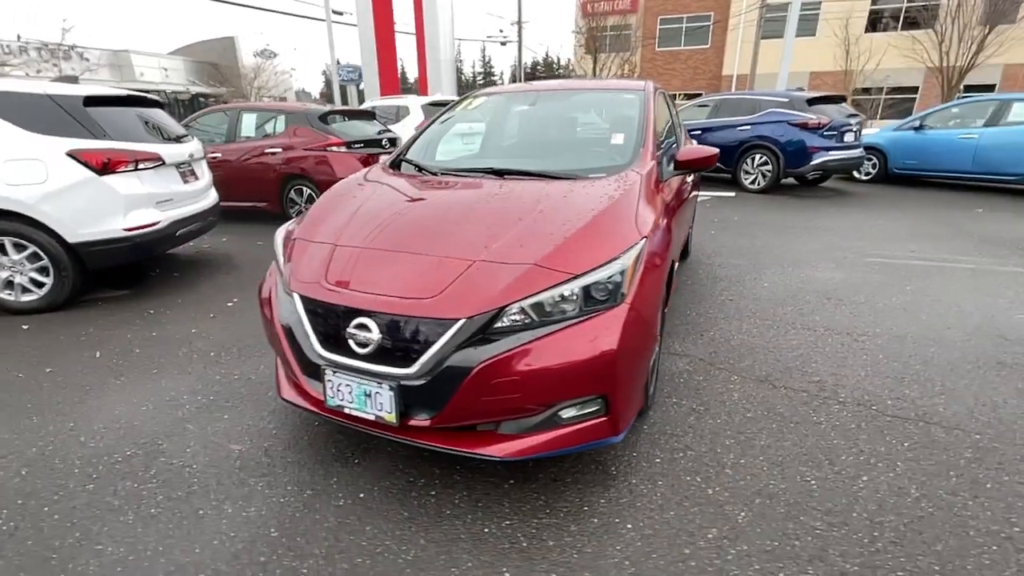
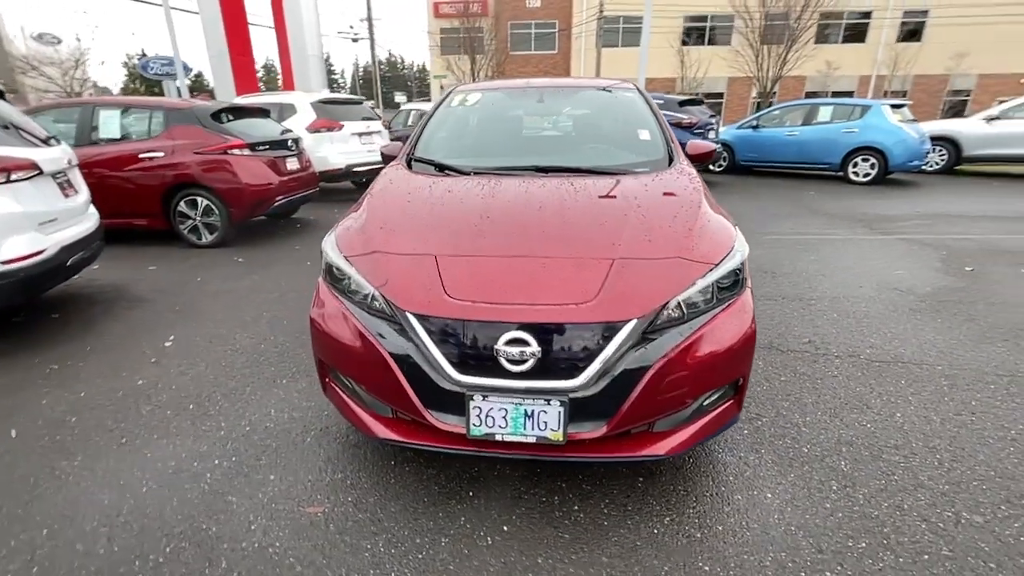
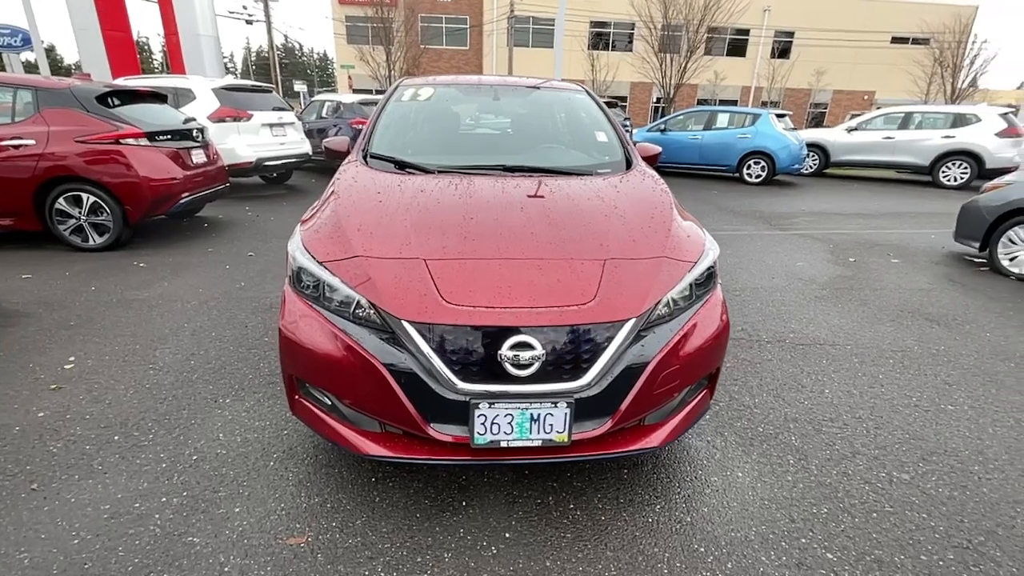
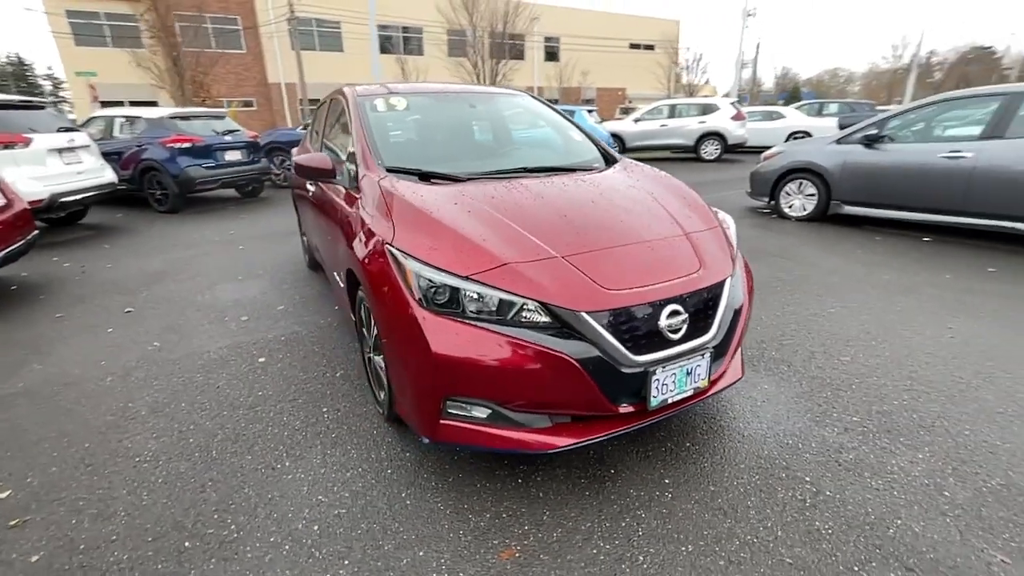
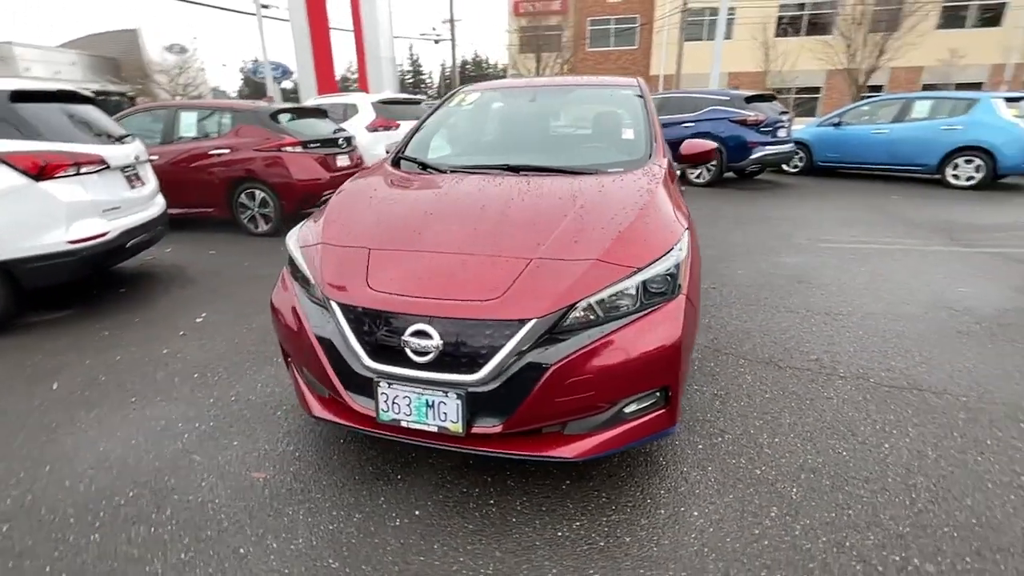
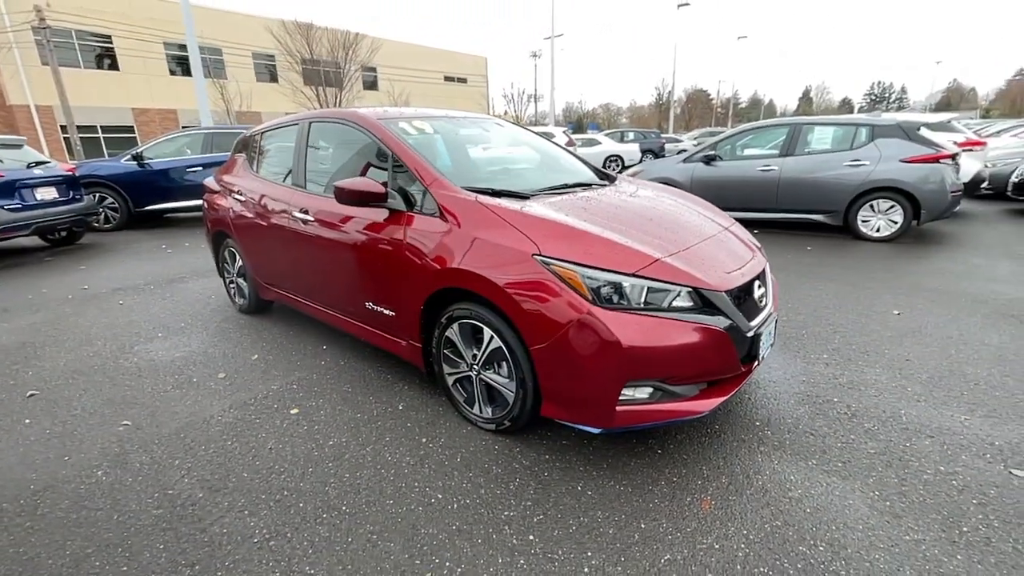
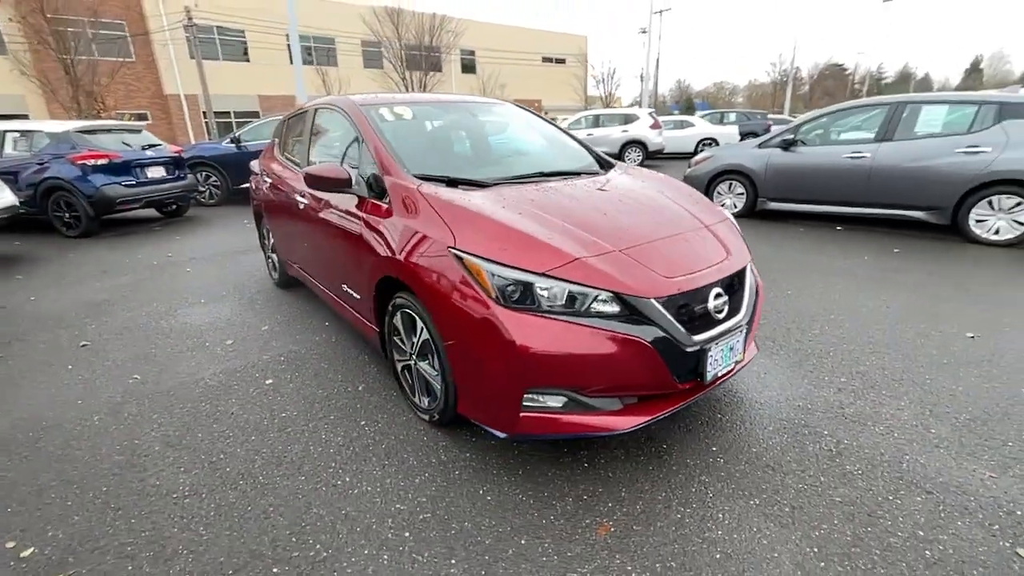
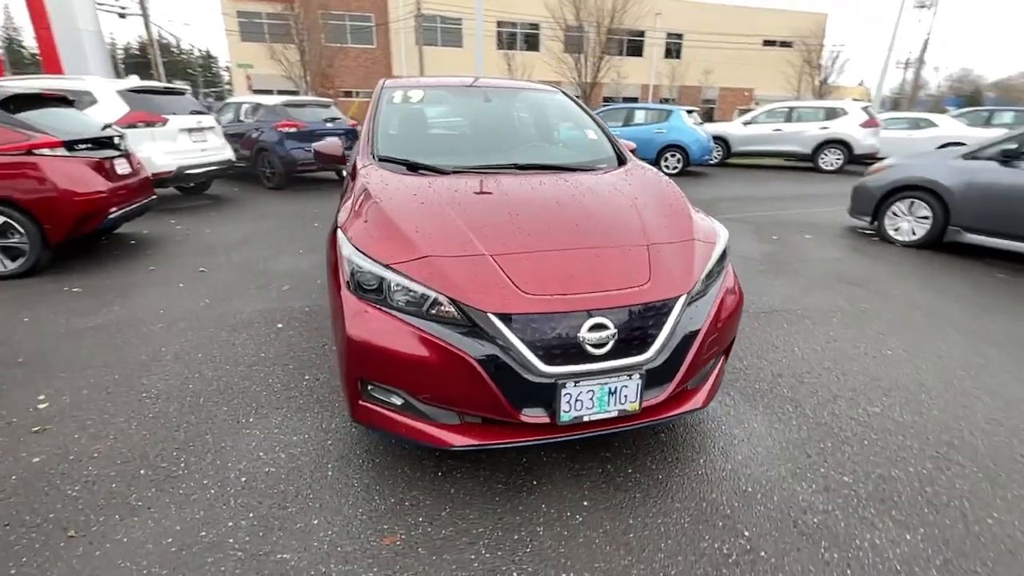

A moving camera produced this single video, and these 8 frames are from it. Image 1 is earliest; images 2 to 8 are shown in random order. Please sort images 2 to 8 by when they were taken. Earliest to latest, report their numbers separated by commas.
5, 2, 3, 8, 4, 7, 6
